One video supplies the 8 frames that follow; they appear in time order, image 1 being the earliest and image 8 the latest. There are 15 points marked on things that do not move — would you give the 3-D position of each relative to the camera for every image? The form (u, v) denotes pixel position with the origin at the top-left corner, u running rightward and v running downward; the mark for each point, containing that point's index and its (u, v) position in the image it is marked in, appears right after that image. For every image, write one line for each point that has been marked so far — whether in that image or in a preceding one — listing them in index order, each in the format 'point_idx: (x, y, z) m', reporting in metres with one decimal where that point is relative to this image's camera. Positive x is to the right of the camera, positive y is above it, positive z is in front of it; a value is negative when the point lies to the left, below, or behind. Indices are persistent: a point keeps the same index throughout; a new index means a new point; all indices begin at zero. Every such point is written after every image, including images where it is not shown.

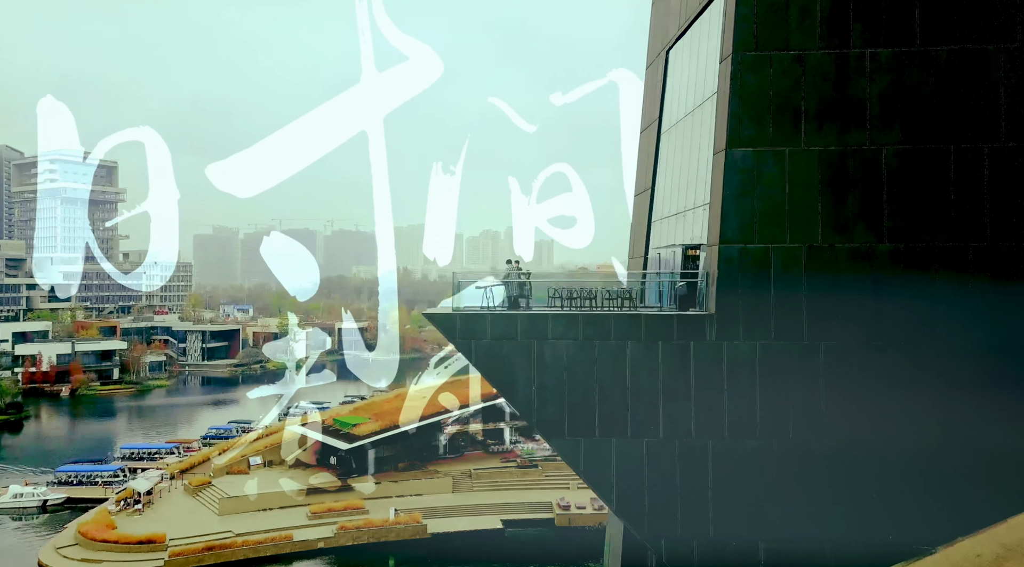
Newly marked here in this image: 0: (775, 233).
0: (+4.5, +0.9, +12.8) m
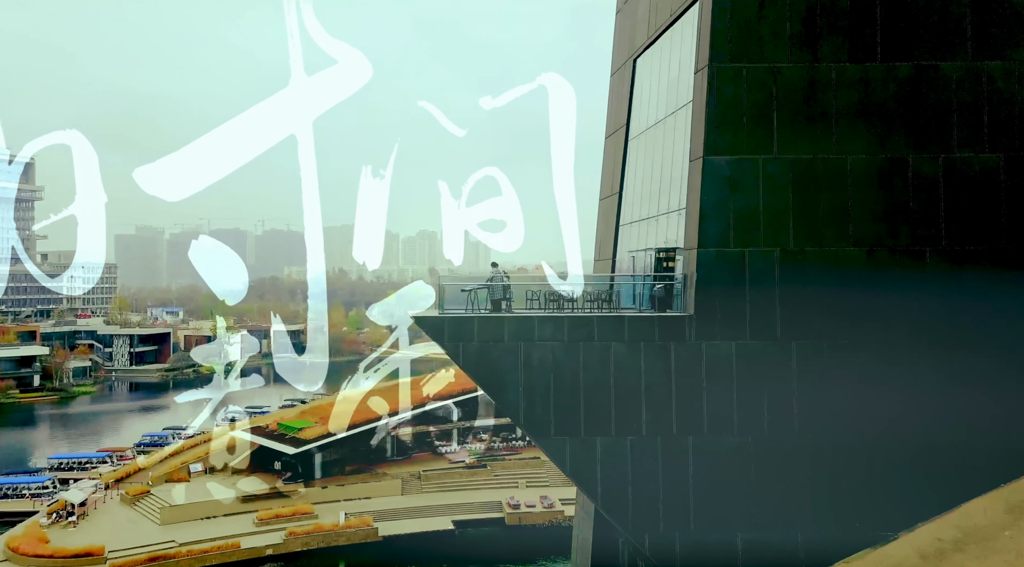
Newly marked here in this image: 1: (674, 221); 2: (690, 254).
0: (+4.3, +0.8, +13.4) m
1: (+3.3, +1.3, +15.3) m
2: (+3.2, +0.5, +13.7) m
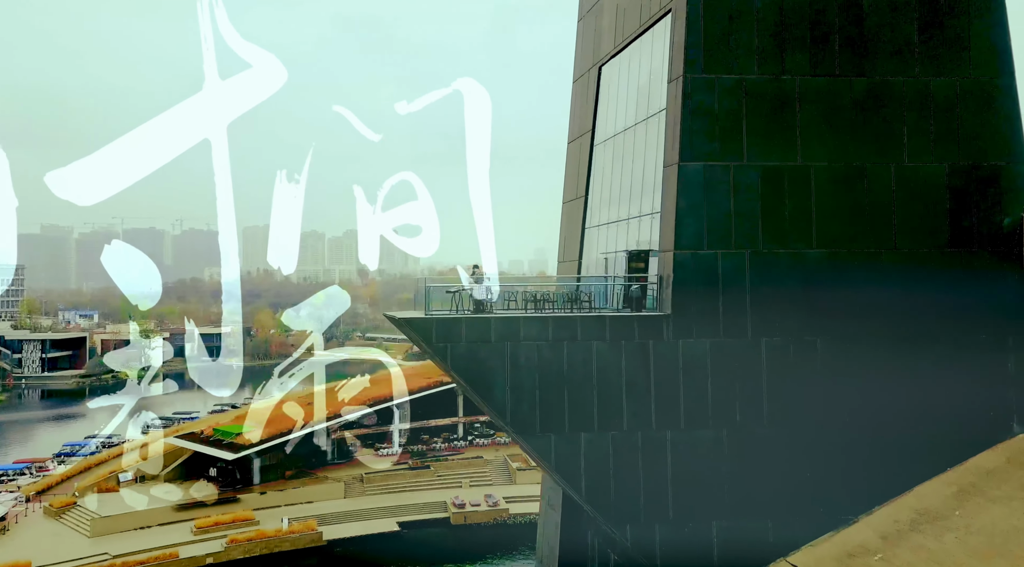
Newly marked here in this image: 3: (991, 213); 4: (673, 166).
0: (+4.0, +0.8, +14.1) m
1: (+2.8, +1.3, +15.9) m
2: (+2.9, +0.5, +14.3) m
3: (+9.5, +1.4, +15.0) m
4: (+3.1, +2.2, +14.3) m
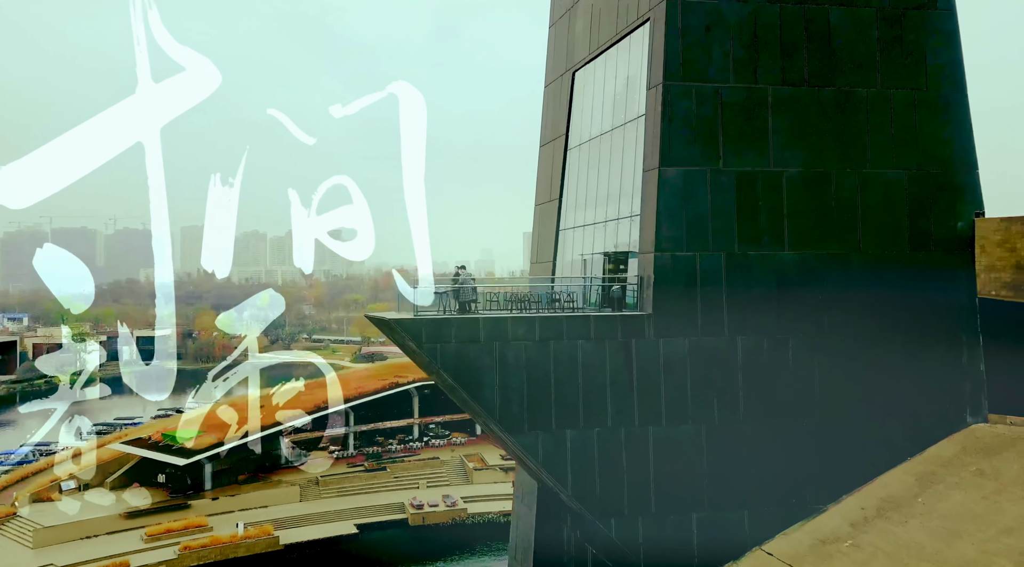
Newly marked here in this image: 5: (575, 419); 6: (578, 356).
0: (+3.7, +0.8, +14.7) m
1: (+2.4, +1.2, +16.4) m
2: (+2.6, +0.5, +14.8) m
3: (+9.1, +1.4, +15.9) m
4: (+2.8, +2.2, +14.8) m
5: (+1.2, -2.5, +14.0) m
6: (+1.2, -1.3, +14.1) m
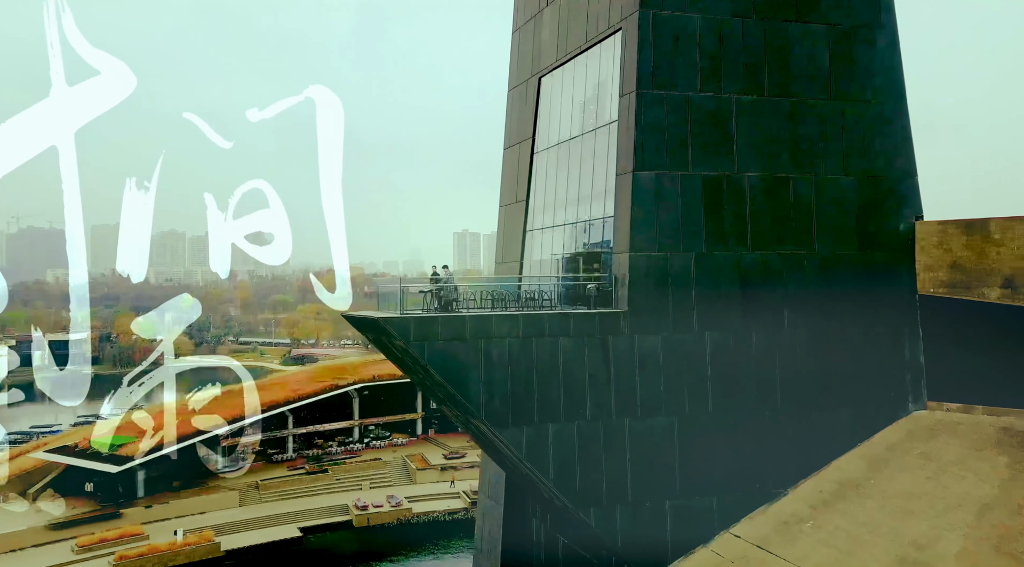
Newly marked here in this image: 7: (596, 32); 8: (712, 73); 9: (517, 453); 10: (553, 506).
0: (+3.3, +0.8, +15.5) m
1: (+1.9, +1.3, +17.0) m
2: (+2.2, +0.5, +15.5) m
3: (+8.6, +1.4, +17.2) m
4: (+2.4, +2.2, +15.5) m
5: (+0.9, -2.5, +14.6) m
6: (+0.9, -1.3, +14.6) m
7: (+1.9, +5.7, +17.3) m
8: (+4.2, +4.4, +15.9) m
9: (+0.1, -3.2, +14.3) m
10: (+0.9, -4.9, +16.8) m
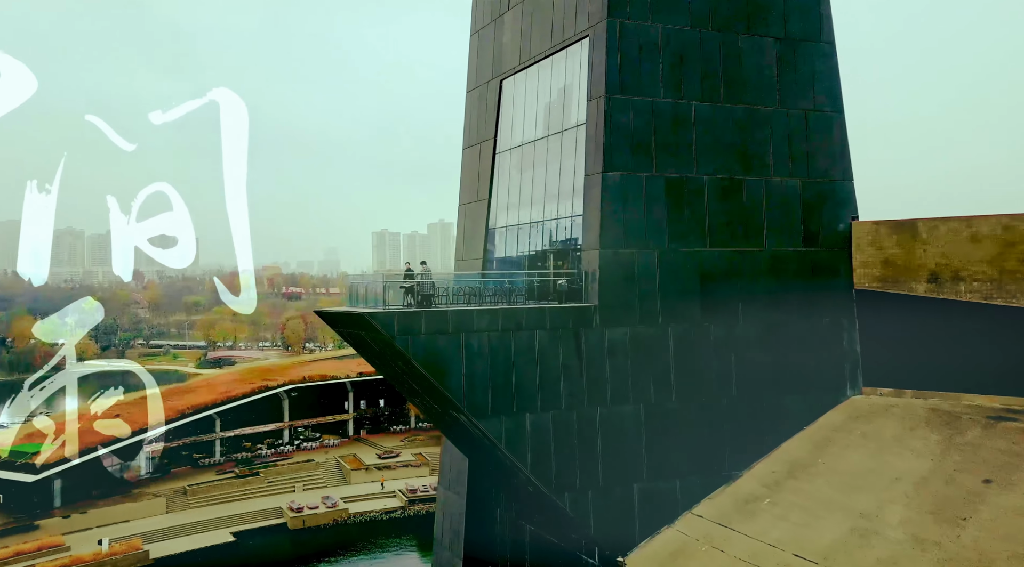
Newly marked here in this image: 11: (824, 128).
0: (+2.7, +0.9, +16.4) m
1: (+1.2, +1.4, +17.8) m
2: (+1.7, +0.6, +16.3) m
3: (+7.8, +1.5, +18.6) m
4: (+1.8, +2.3, +16.3) m
5: (+0.4, -2.4, +15.2) m
6: (+0.5, -1.2, +15.3) m
7: (+1.2, +5.8, +18.0) m
8: (+3.6, +4.5, +16.9) m
9: (-0.3, -3.1, +14.9) m
10: (+0.3, -4.8, +17.4) m
11: (+7.7, +3.8, +18.6) m
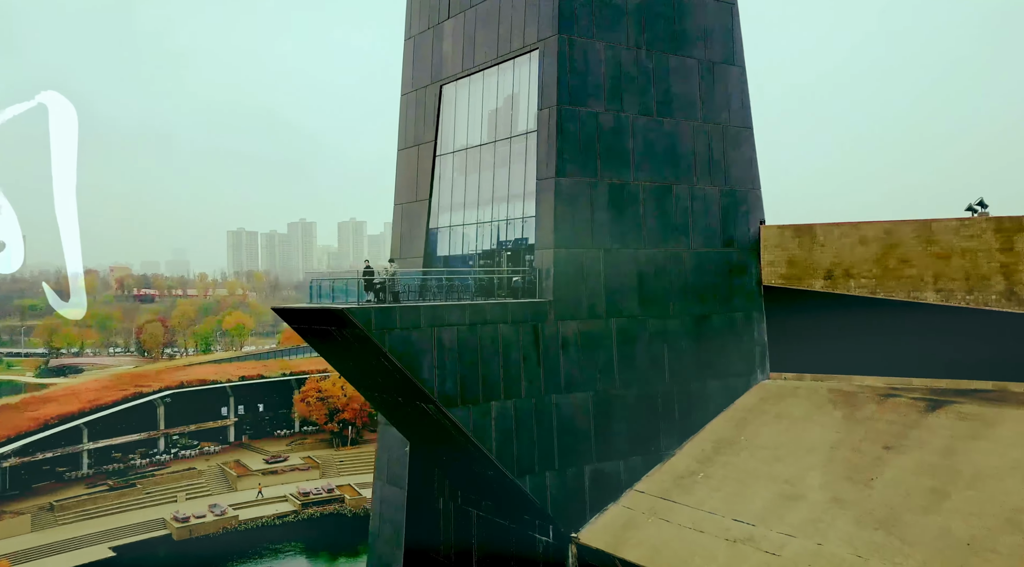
0: (+1.7, +1.0, +17.7) m
1: (0.0, +1.4, +18.8) m
2: (+0.7, +0.7, +17.5) m
3: (+6.4, +1.6, +20.8) m
4: (+0.8, +2.4, +17.5) m
5: (-0.3, -2.3, +16.2) m
6: (-0.3, -1.2, +16.2) m
7: (-0.1, +5.9, +19.1) m
8: (+2.5, +4.6, +18.4) m
9: (-1.0, -3.0, +15.7) m
10: (-0.9, -4.7, +18.3) m
11: (+6.2, +3.9, +20.8) m
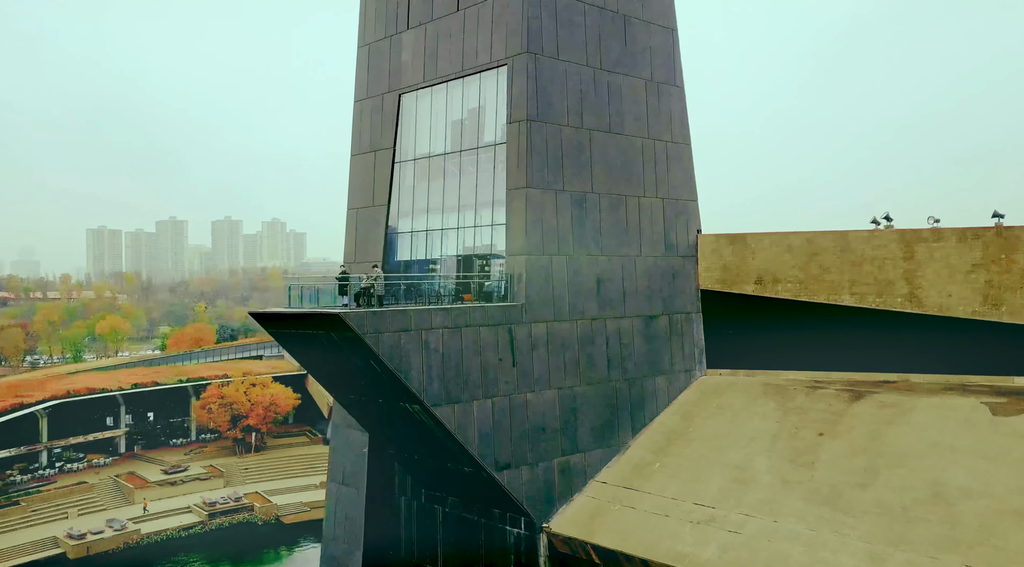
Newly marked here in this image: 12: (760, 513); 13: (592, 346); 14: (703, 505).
0: (+1.0, +0.9, +18.8) m
1: (-0.9, +1.3, +19.6) m
2: (+0.1, +0.6, +18.4) m
3: (+5.1, +1.5, +22.6) m
4: (+0.2, +2.3, +18.4) m
5: (-0.8, -2.4, +17.0) m
6: (-0.8, -1.3, +17.0) m
7: (-1.0, +5.8, +19.9) m
8: (+1.7, +4.5, +19.6) m
9: (-1.3, -3.1, +16.4) m
10: (-1.6, -4.8, +19.0) m
11: (+5.0, +3.8, +22.5) m
12: (+5.4, -5.0, +16.5) m
13: (+2.0, -1.6, +19.6) m
14: (+4.3, -5.1, +17.3) m
